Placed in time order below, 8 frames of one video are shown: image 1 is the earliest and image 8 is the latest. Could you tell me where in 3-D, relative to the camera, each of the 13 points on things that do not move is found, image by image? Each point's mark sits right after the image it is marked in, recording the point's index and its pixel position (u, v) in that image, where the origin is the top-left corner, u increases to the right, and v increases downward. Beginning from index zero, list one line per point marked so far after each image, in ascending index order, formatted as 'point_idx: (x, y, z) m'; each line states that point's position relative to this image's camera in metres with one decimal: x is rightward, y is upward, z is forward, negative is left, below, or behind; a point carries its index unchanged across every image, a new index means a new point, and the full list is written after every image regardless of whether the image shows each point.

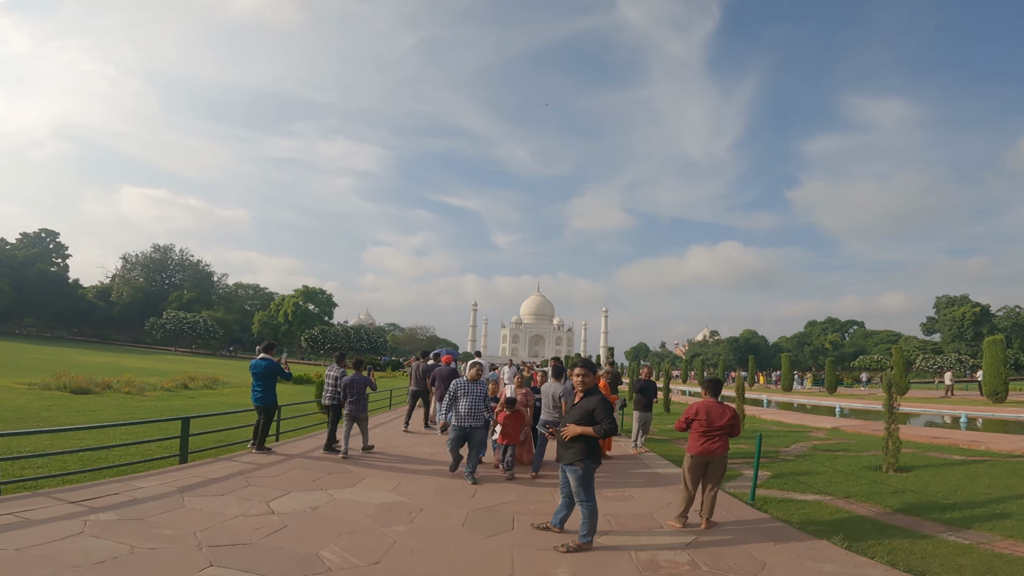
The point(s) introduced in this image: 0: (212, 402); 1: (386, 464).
0: (-8.5, -3.3, +15.8) m
1: (-1.8, -2.6, +8.3) m
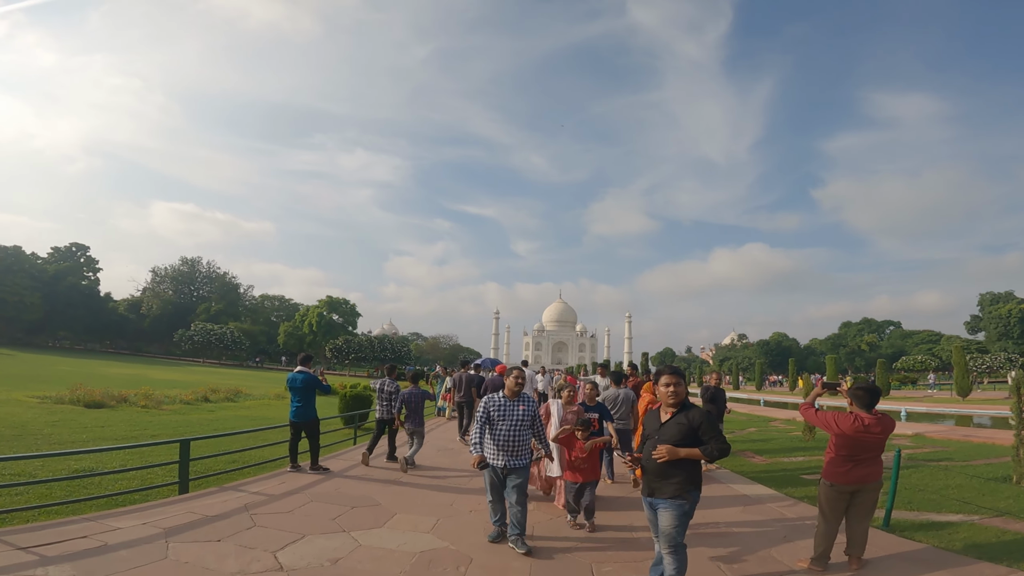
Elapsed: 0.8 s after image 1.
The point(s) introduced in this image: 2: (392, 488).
0: (-7.5, -3.4, +14.8) m
1: (-1.1, -2.5, +7.0) m
2: (-1.4, -2.5, +6.8) m
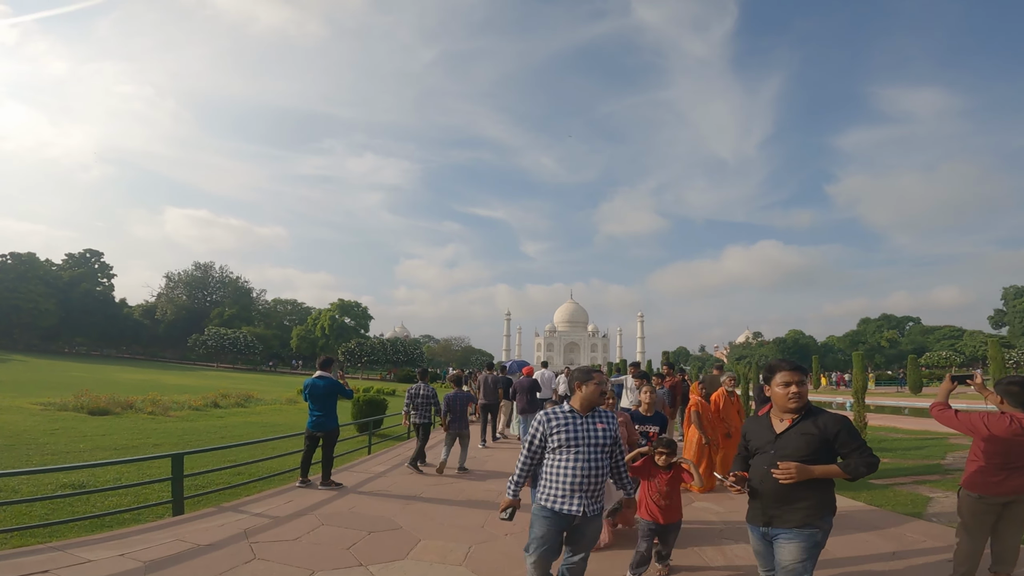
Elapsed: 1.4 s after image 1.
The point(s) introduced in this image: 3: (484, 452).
0: (-6.9, -3.4, +14.1) m
1: (-0.7, -2.4, +6.2) m
2: (-1.0, -2.4, +6.0) m
3: (-0.5, -3.1, +10.4) m
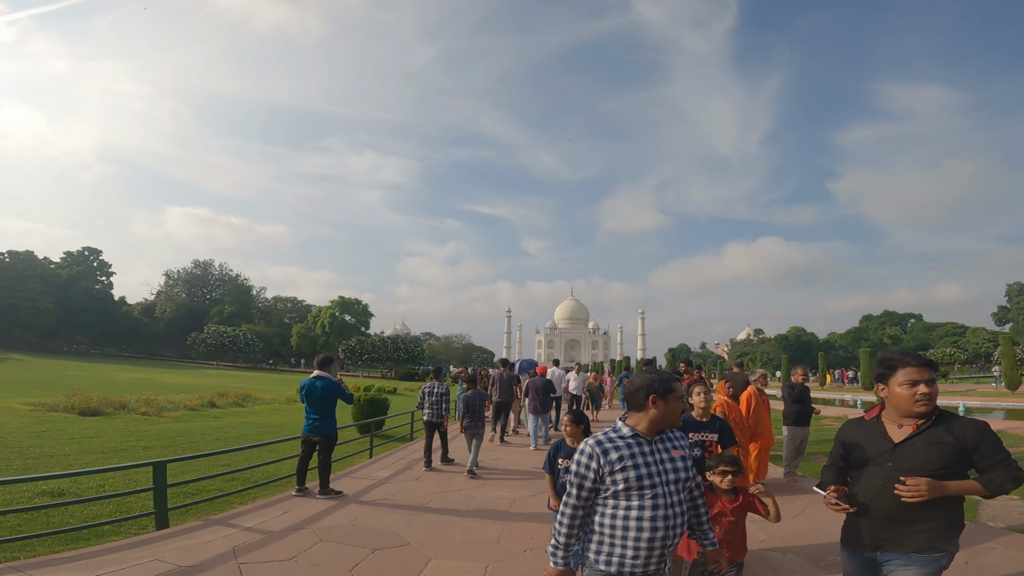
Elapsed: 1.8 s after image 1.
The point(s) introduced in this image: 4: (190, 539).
0: (-6.7, -3.3, +13.6) m
1: (-0.5, -2.3, +5.7) m
2: (-0.9, -2.3, +5.5) m
3: (-0.4, -3.0, +9.9) m
4: (-2.6, -2.1, +4.6) m
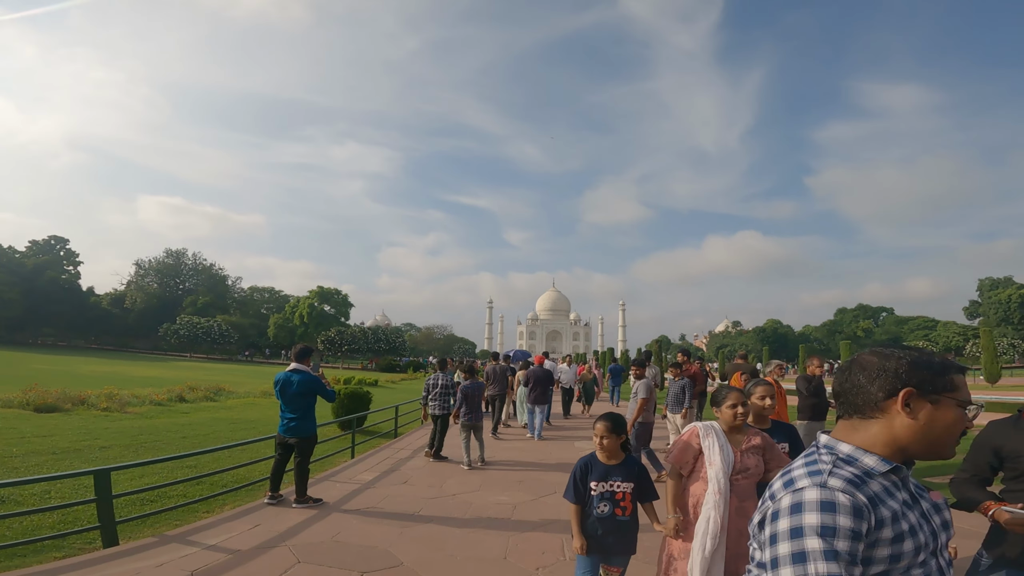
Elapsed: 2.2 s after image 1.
0: (-7.0, -3.0, +12.8) m
1: (-0.5, -2.2, +5.1) m
2: (-0.9, -2.1, +4.9) m
3: (-0.5, -2.7, +9.3) m
4: (-2.6, -1.9, +3.9) m
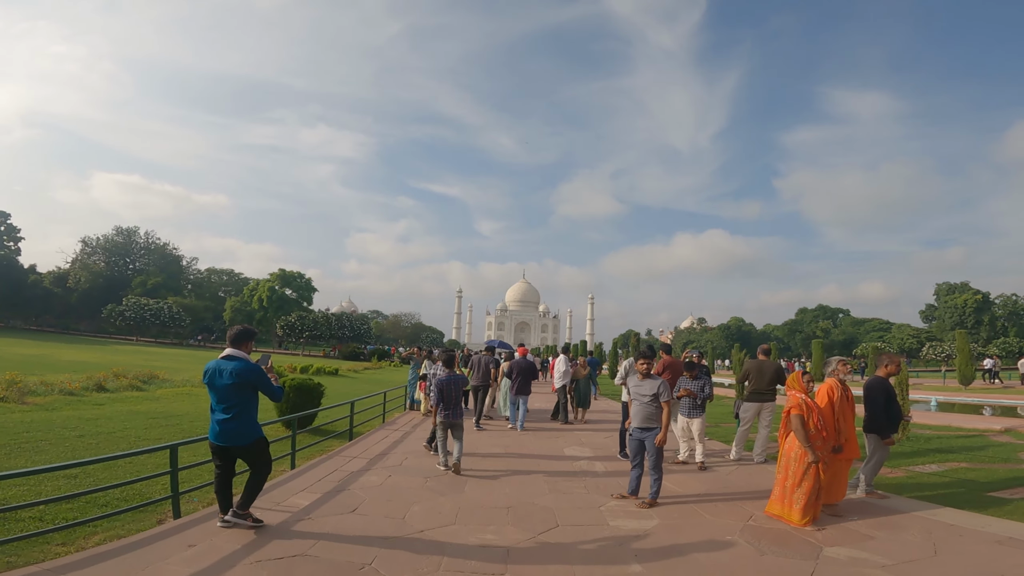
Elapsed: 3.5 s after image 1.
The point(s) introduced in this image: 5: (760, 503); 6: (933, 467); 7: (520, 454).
0: (-7.5, -2.4, +10.9) m
1: (-0.6, -1.9, +3.5) m
2: (-0.9, -1.8, +3.3) m
3: (-0.8, -2.4, +7.7) m
4: (-2.6, -1.6, +2.2) m
5: (+2.5, -2.1, +5.5) m
6: (+5.8, -2.5, +7.6) m
7: (+0.1, -2.4, +8.2) m
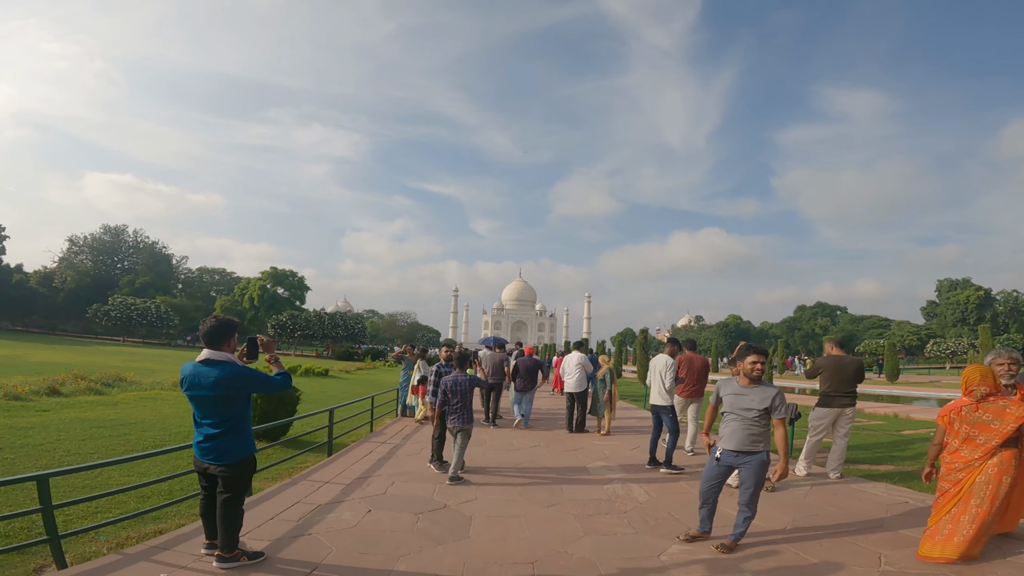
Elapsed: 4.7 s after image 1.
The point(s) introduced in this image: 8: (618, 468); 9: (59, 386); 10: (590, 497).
0: (-7.4, -2.2, +9.4) m
1: (-0.4, -1.7, +2.1) m
2: (-0.7, -1.6, +1.8) m
3: (-0.6, -2.2, +6.2) m
4: (-2.4, -1.4, +0.8) m
5: (+2.6, -1.9, +4.0) m
6: (+5.9, -2.3, +6.2) m
7: (+0.3, -2.2, +6.7) m
8: (+1.3, -2.2, +6.9) m
9: (-10.0, -2.1, +12.4) m
10: (+0.7, -2.0, +5.2) m
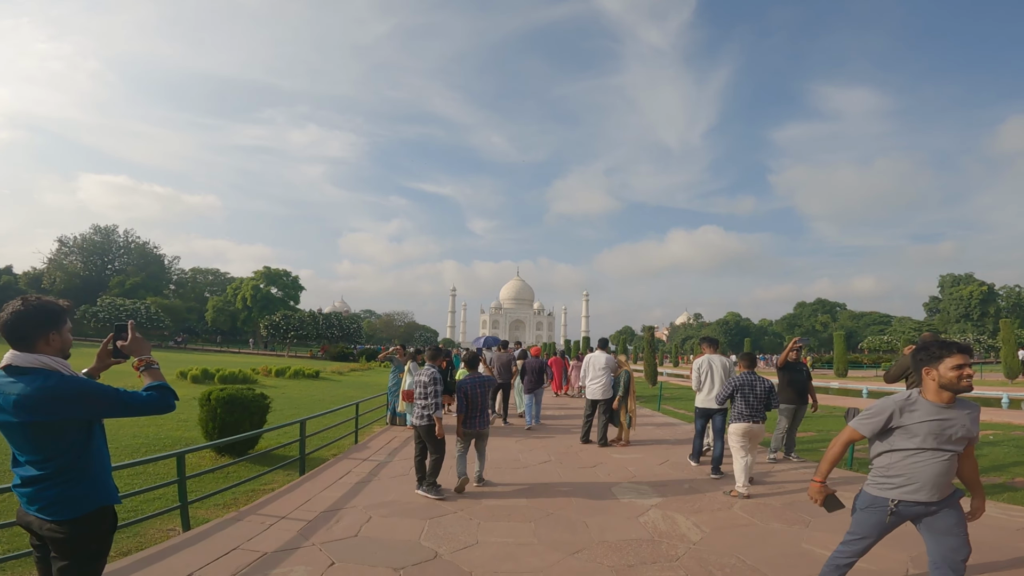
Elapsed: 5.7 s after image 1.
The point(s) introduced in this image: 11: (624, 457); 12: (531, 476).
0: (-7.3, -2.1, +8.1) m
1: (-0.3, -1.5, +0.9) m
2: (-0.6, -1.5, +0.6) m
3: (-0.5, -2.0, +5.0) m
4: (-2.3, -1.3, -0.5) m
5: (+2.7, -1.7, +2.8) m
6: (+6.0, -2.1, +5.0) m
7: (+0.4, -2.1, +5.5) m
8: (+1.4, -2.1, +5.7) m
9: (-10.0, -2.0, +11.2) m
10: (+0.8, -1.8, +4.0) m
11: (+1.4, -2.1, +7.0) m
12: (+0.2, -2.1, +6.1) m
